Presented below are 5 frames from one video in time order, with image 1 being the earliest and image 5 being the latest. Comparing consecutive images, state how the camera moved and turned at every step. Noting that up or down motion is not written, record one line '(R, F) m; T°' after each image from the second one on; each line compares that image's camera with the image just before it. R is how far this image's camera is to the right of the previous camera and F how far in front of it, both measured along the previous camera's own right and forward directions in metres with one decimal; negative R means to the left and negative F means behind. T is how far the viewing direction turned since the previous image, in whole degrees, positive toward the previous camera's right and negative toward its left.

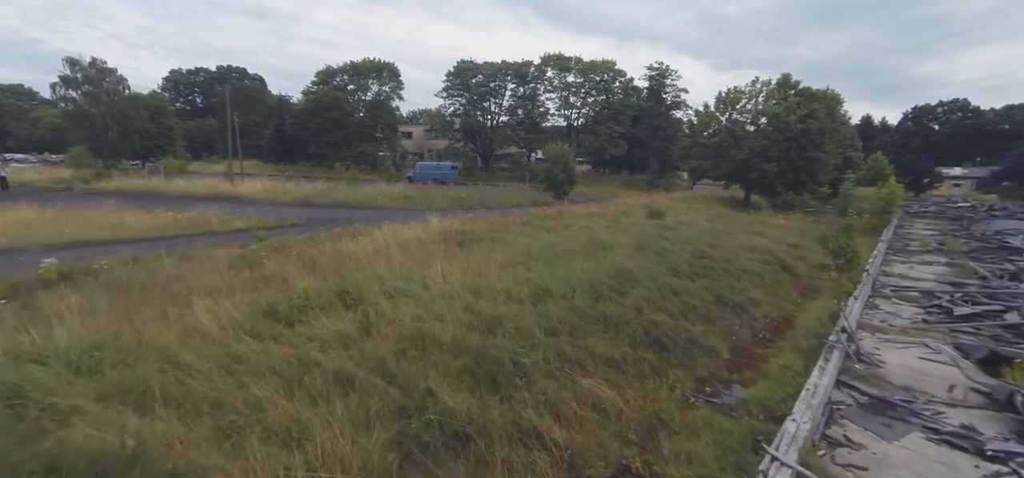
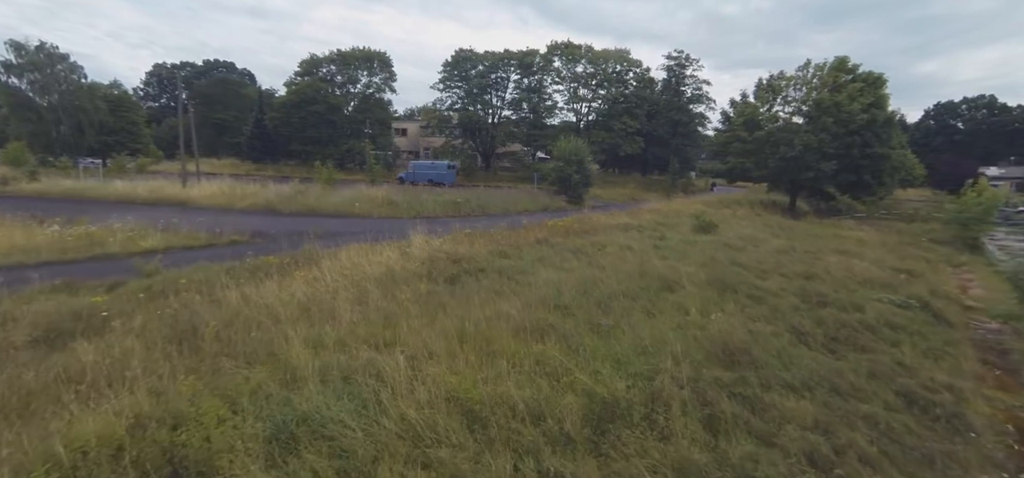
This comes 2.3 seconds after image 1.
(-0.3, +4.8) m; 0°
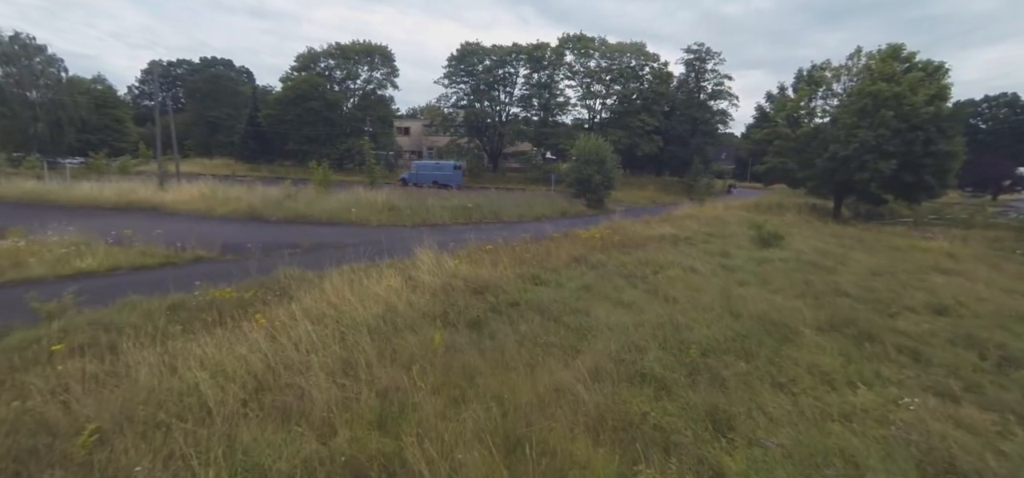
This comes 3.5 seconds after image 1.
(-0.6, +2.7) m; 0°
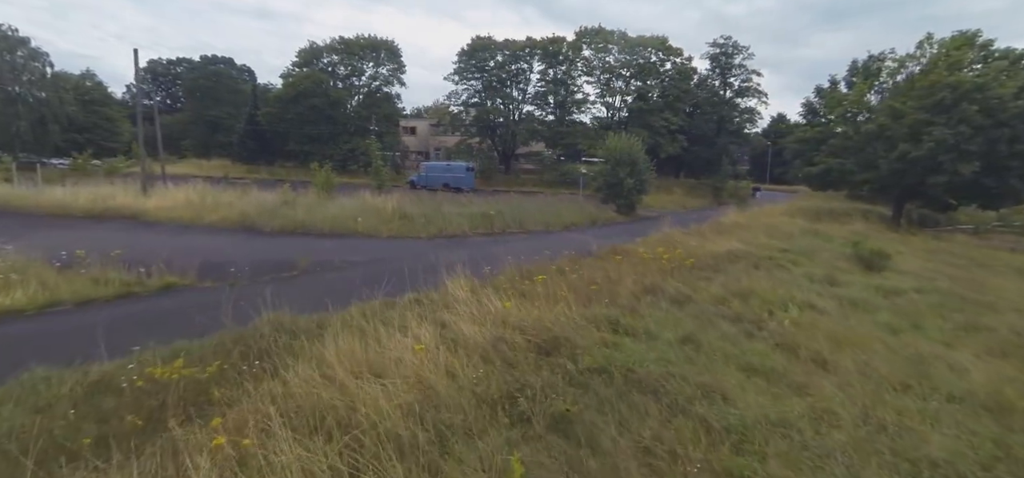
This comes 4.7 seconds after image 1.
(-0.9, +2.5) m; 0°
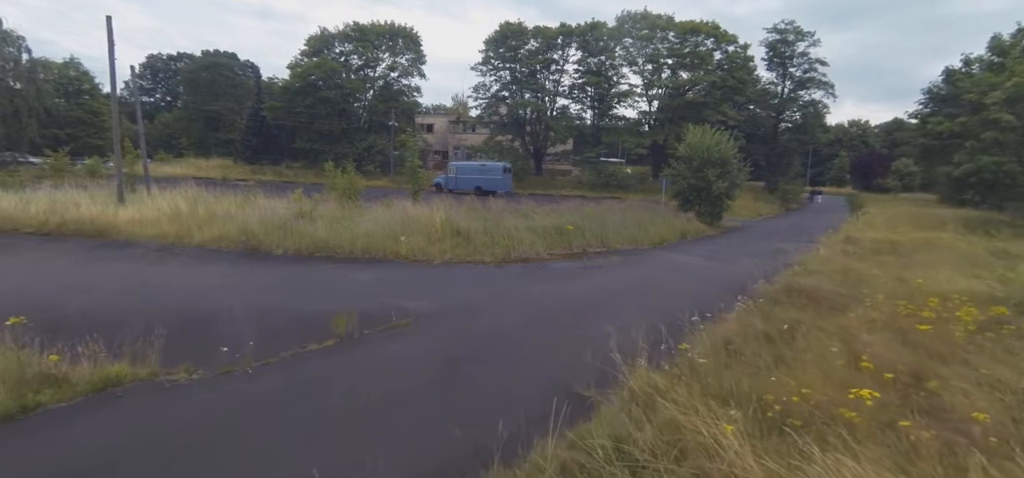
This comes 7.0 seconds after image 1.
(-2.2, +4.4) m; 0°
